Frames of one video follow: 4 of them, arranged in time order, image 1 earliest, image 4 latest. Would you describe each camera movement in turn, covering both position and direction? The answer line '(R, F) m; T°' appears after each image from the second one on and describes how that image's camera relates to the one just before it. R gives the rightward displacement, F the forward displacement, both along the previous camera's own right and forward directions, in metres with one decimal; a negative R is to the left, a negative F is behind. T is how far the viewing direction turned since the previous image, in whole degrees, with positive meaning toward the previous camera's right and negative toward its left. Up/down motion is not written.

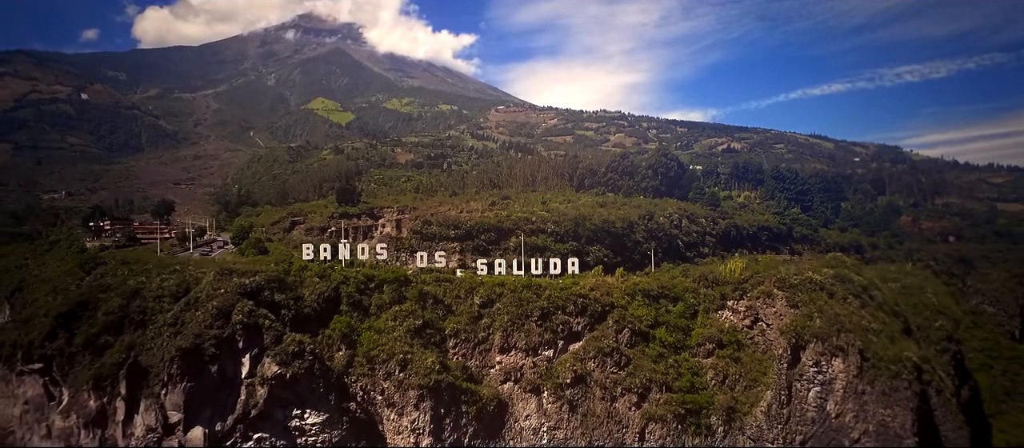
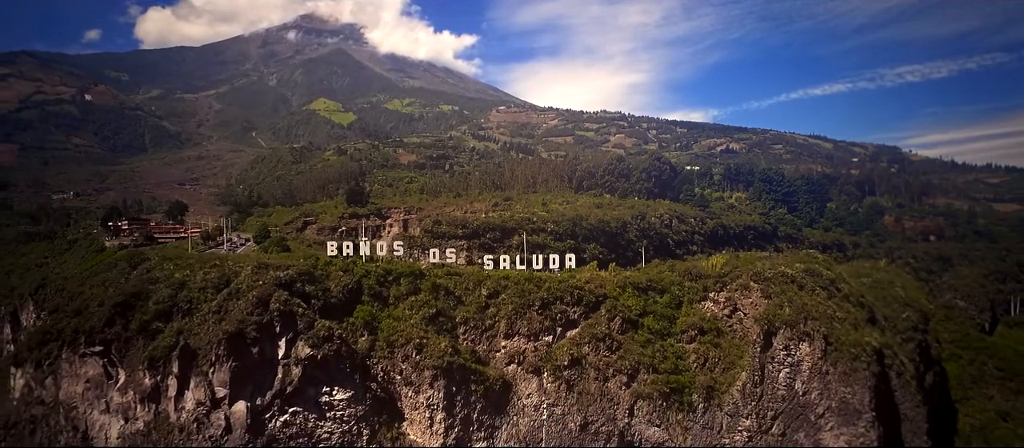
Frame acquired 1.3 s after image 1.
(-0.1, -1.8) m; 0°
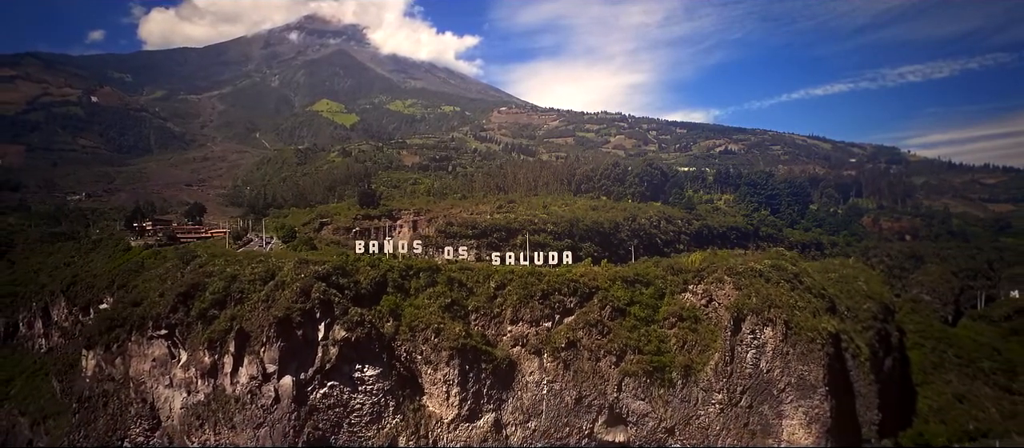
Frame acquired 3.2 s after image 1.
(-0.1, -2.5) m; 0°
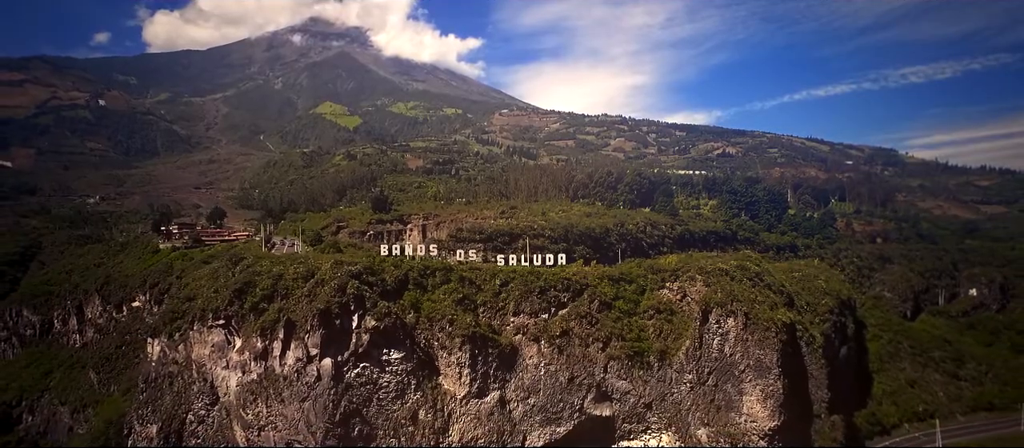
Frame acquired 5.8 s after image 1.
(0.0, -3.3) m; 0°
